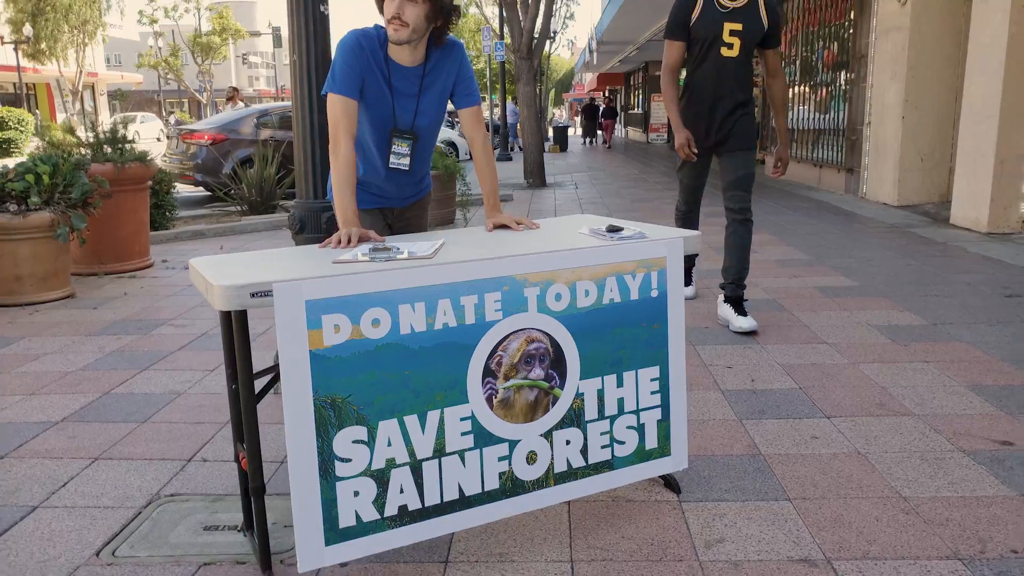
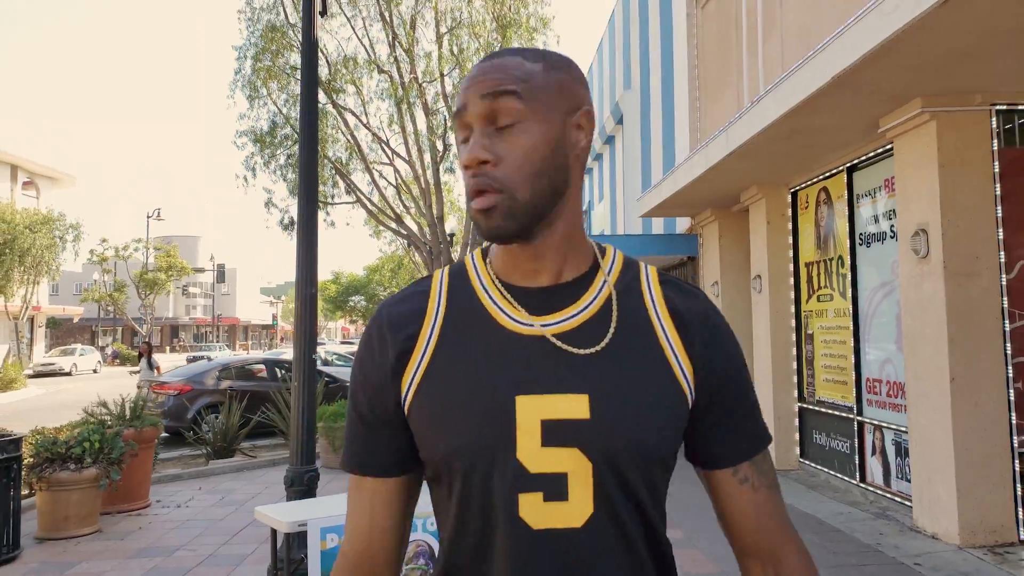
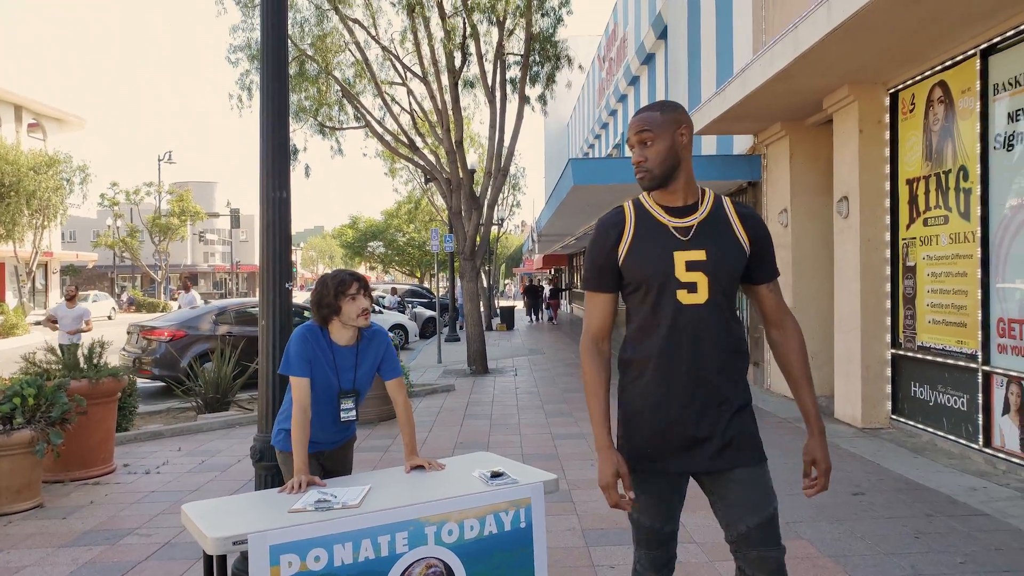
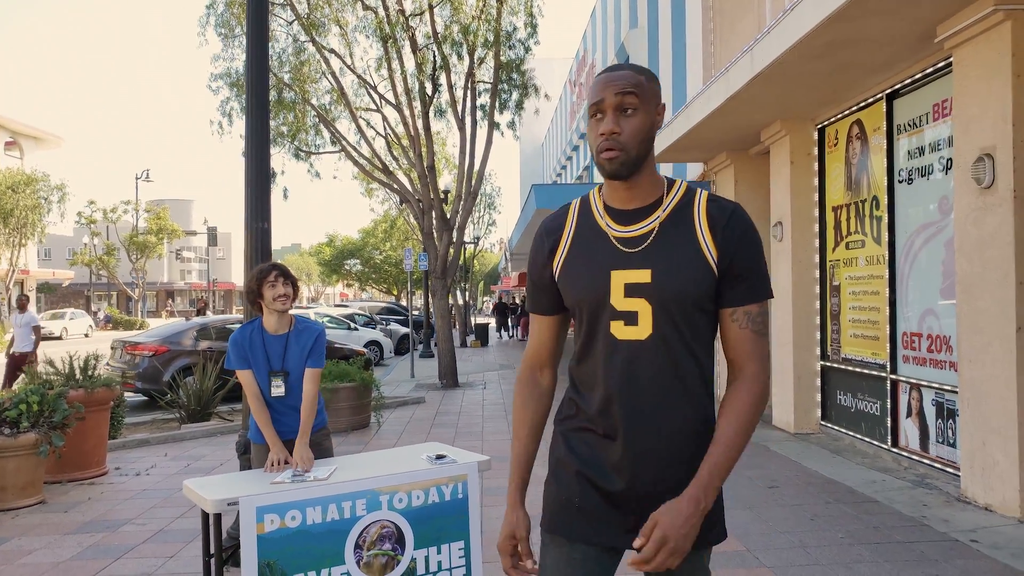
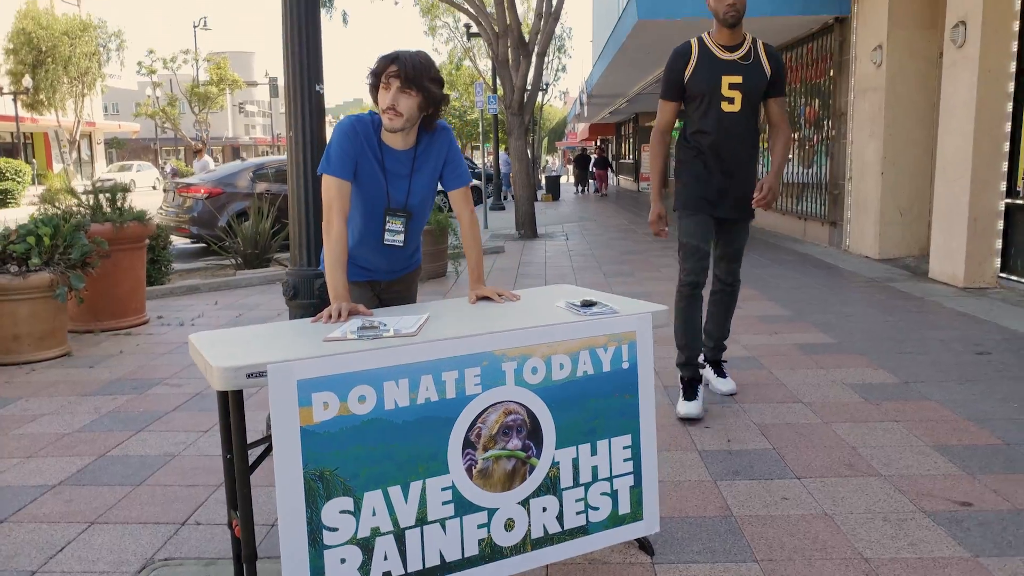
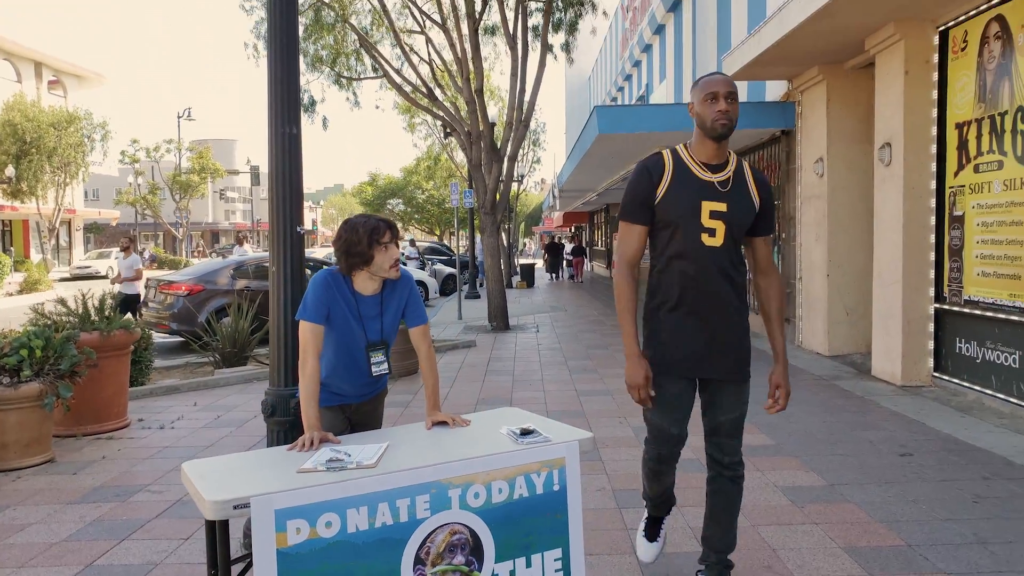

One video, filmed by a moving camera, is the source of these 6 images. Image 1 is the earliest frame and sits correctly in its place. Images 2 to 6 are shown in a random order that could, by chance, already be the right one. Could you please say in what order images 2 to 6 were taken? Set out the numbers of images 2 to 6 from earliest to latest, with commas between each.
5, 6, 3, 4, 2
